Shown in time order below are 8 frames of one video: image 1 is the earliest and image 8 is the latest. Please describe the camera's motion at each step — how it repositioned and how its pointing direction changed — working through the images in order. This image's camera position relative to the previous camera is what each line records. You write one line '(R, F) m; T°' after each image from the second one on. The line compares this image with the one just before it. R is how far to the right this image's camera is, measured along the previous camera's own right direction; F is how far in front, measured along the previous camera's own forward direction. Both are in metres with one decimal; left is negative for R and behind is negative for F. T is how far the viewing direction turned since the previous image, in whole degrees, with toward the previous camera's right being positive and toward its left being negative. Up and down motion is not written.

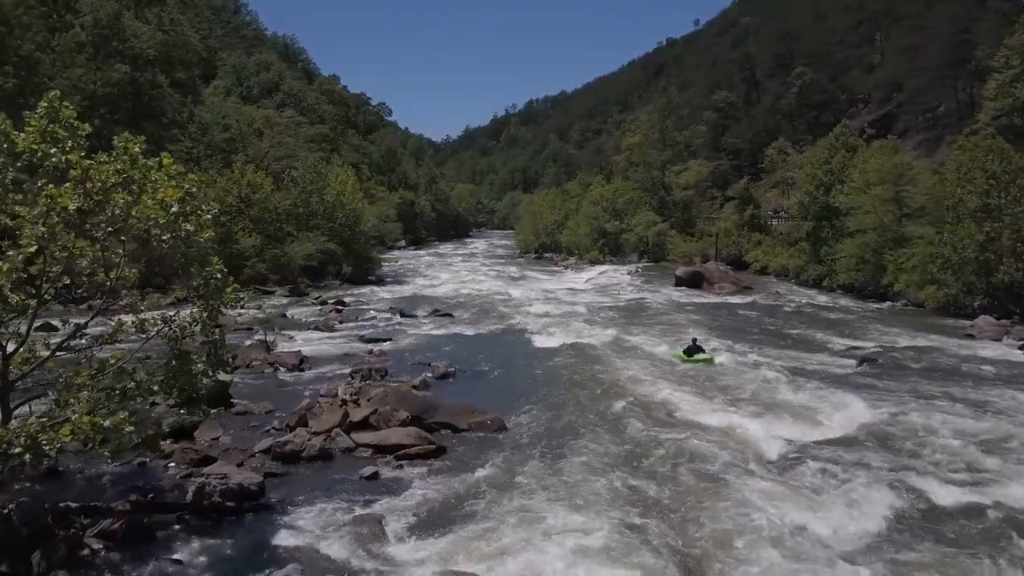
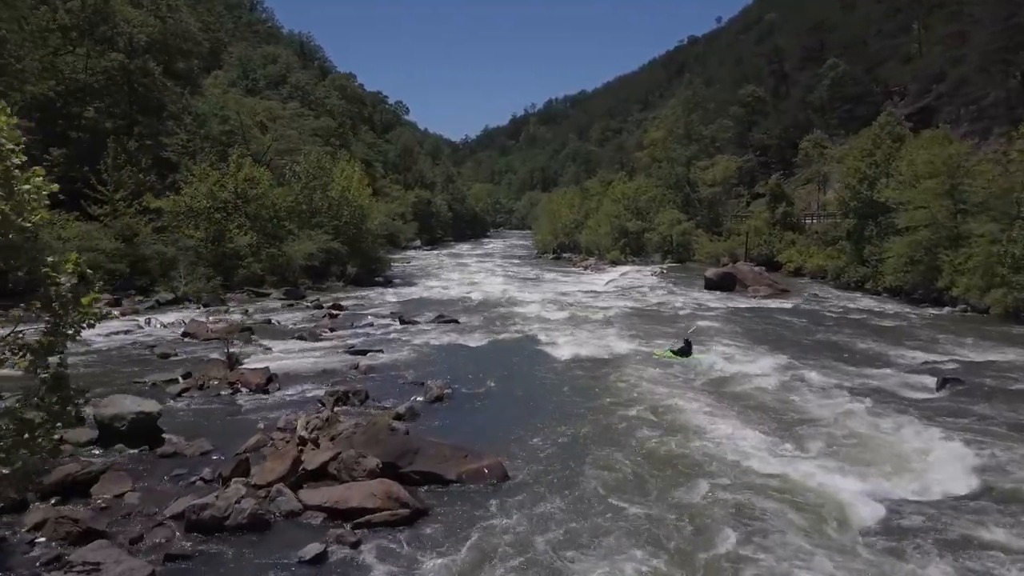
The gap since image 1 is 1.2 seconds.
(+0.2, +3.4) m; -1°
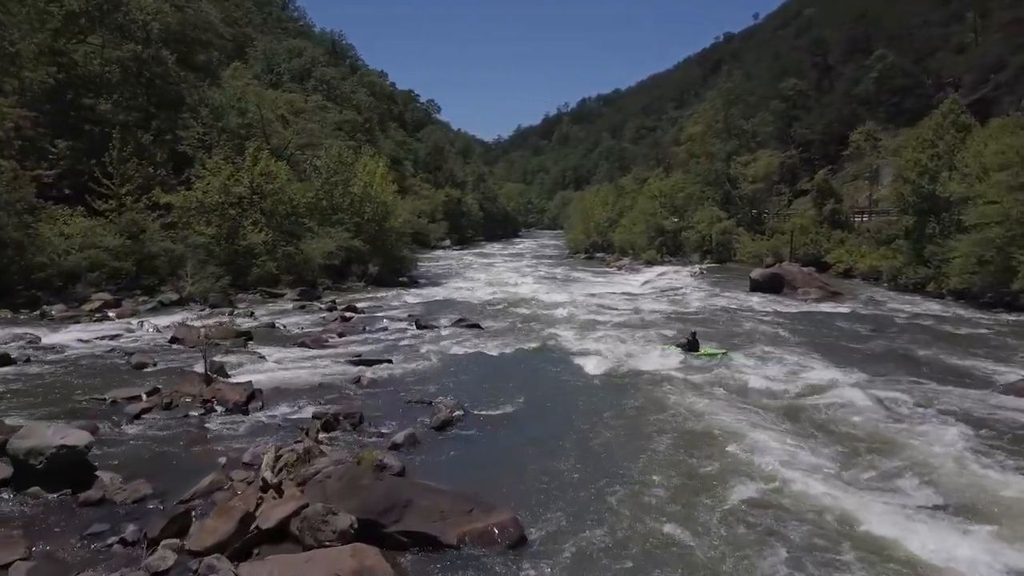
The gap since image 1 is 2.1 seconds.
(+0.1, +2.7) m; -2°
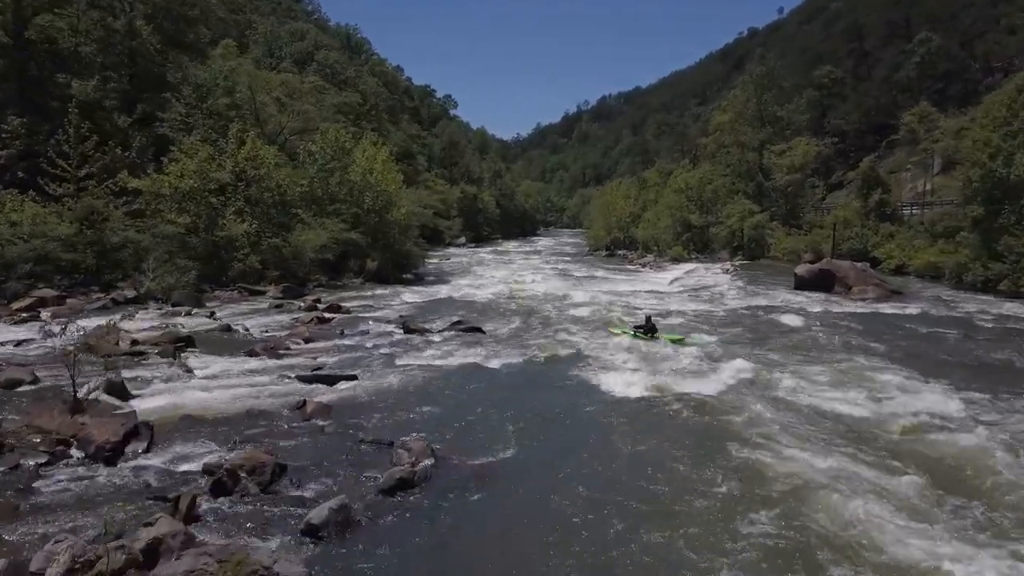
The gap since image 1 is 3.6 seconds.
(+0.3, +4.5) m; -1°
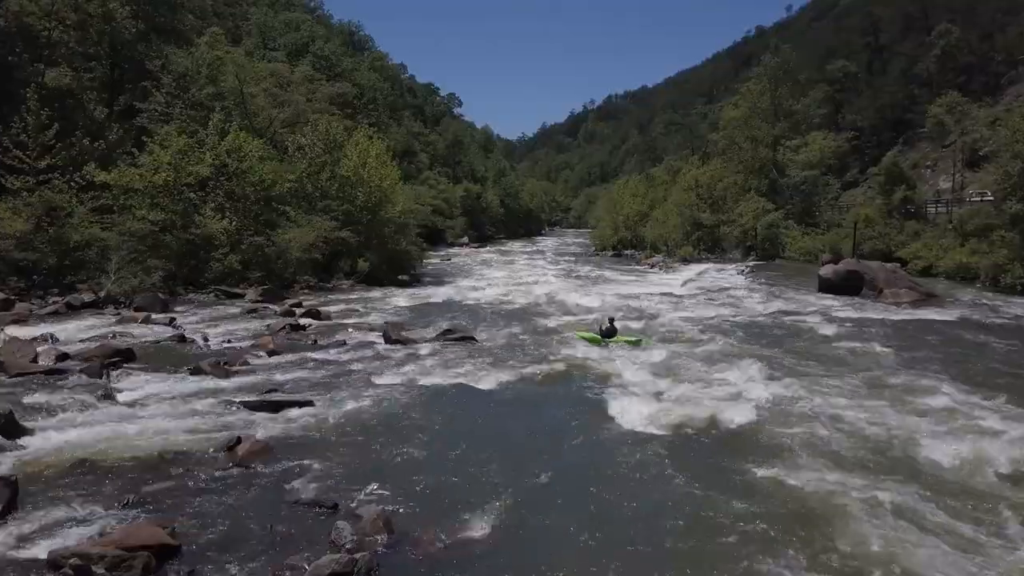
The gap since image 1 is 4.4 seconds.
(+0.2, +2.6) m; 0°
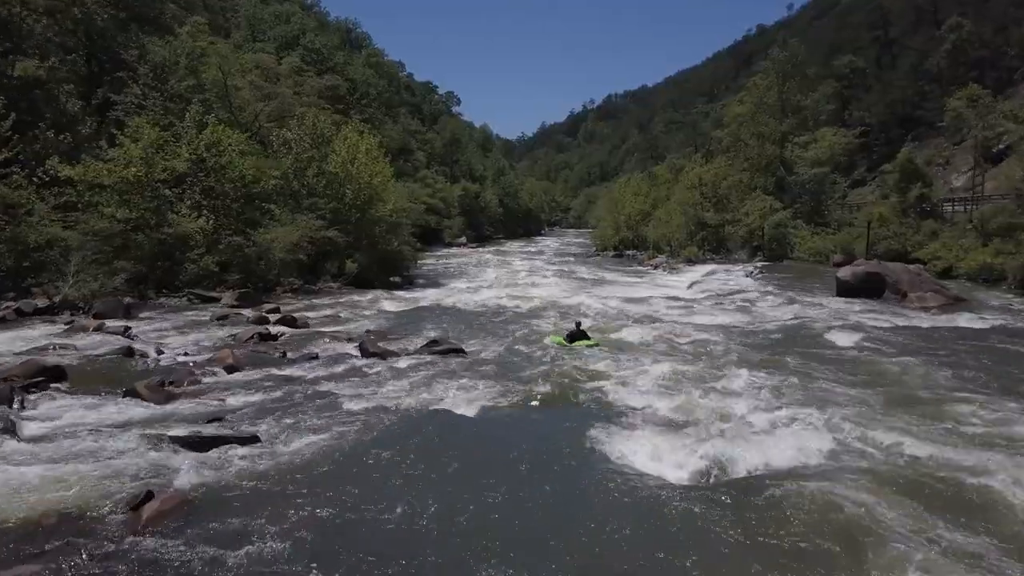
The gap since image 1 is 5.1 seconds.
(+0.1, +2.1) m; 0°
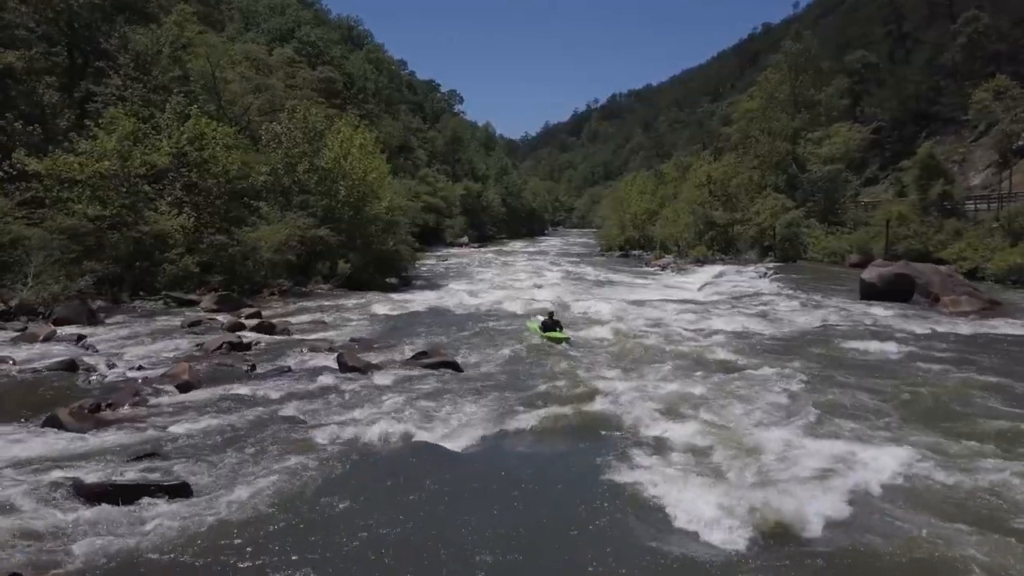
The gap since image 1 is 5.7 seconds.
(+0.1, +2.0) m; 0°
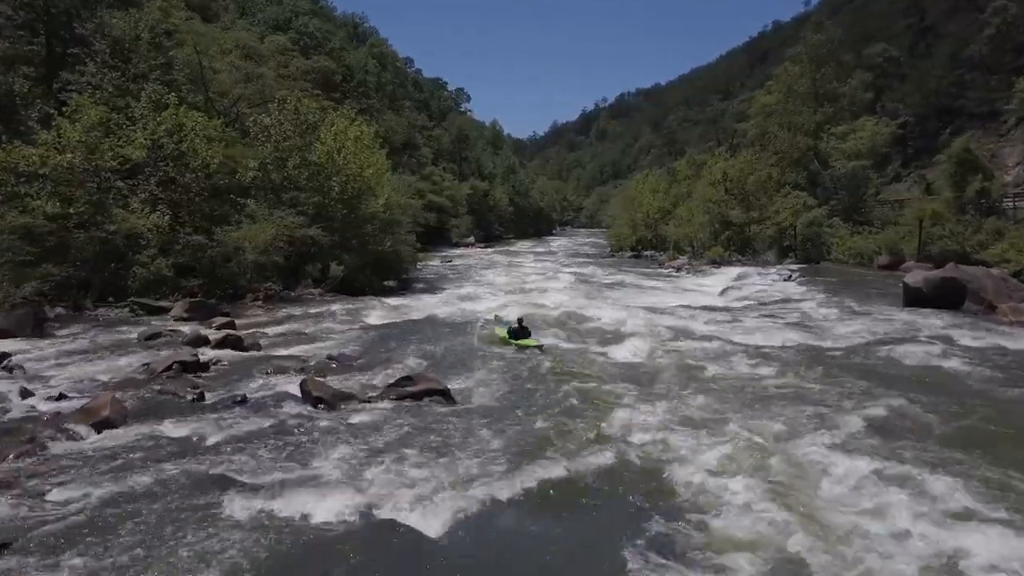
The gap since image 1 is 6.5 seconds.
(0.0, +2.6) m; -1°
